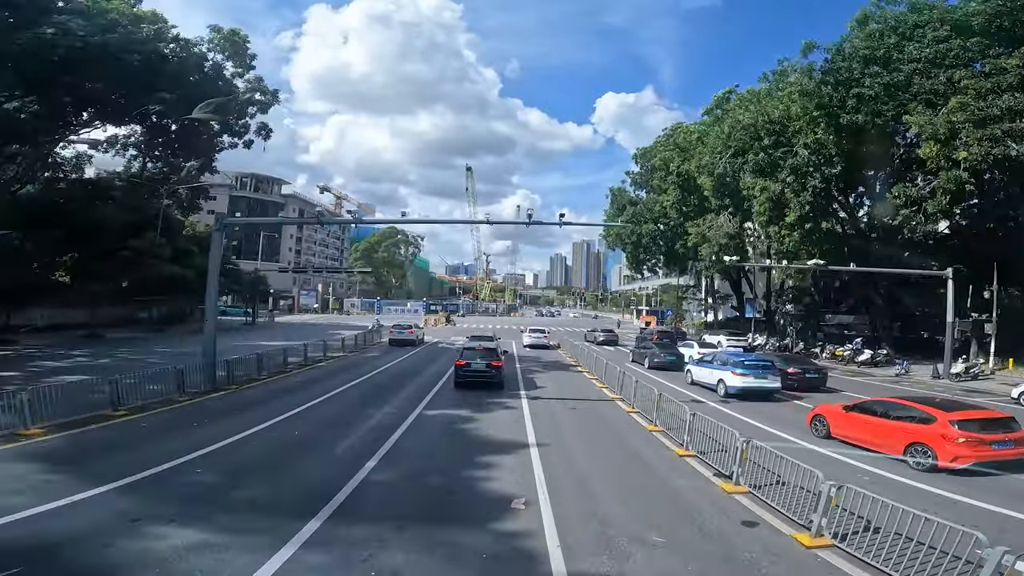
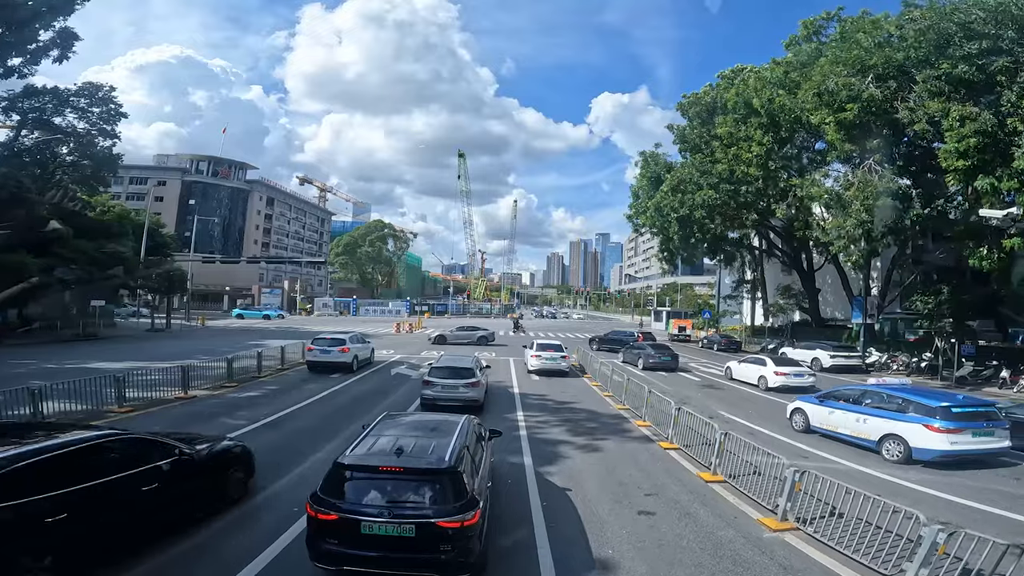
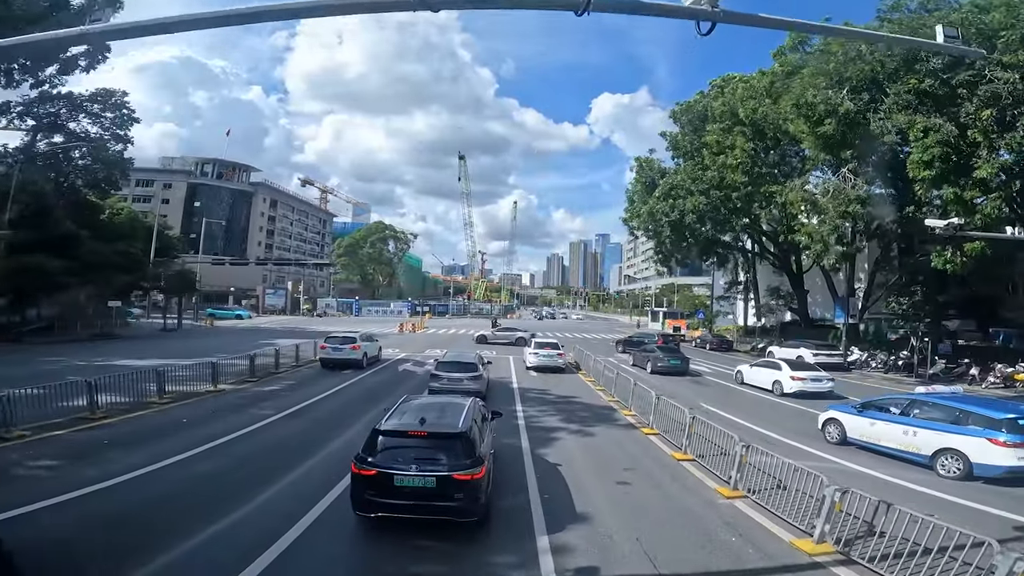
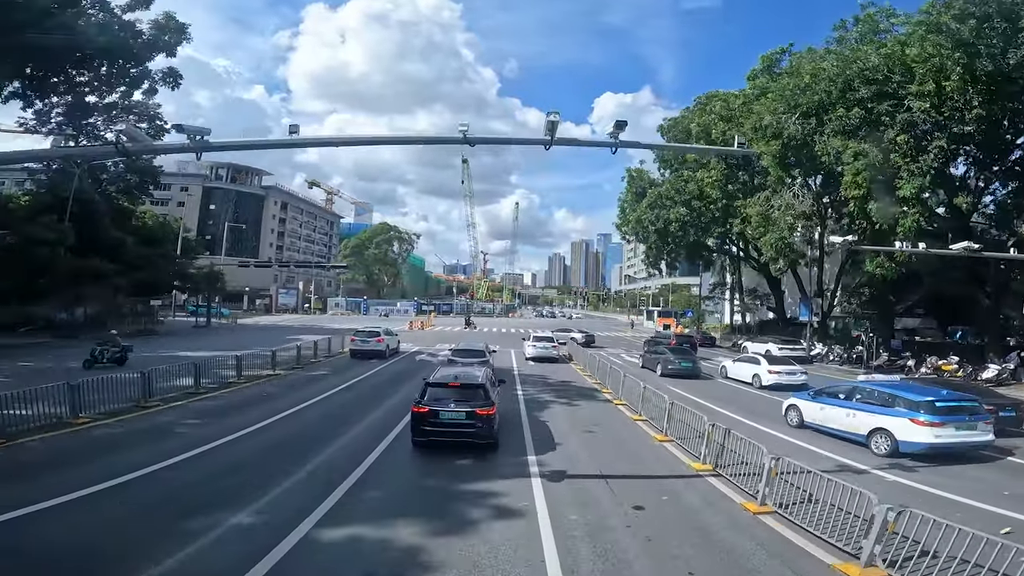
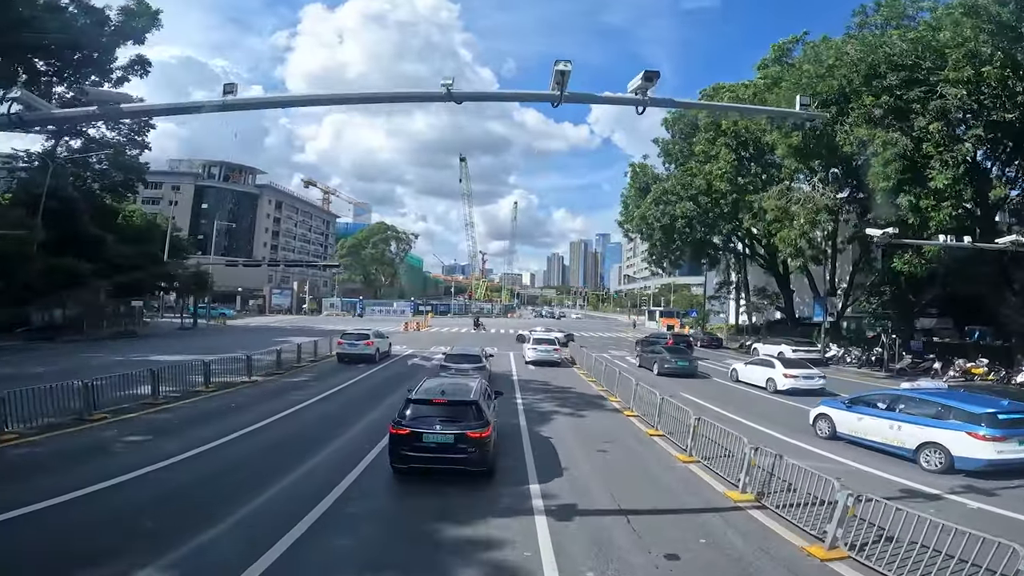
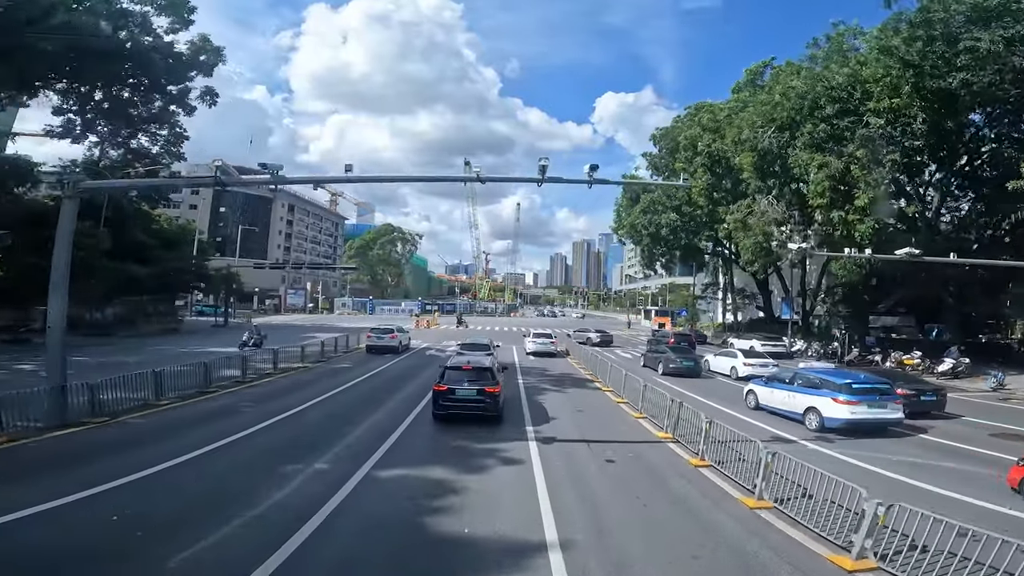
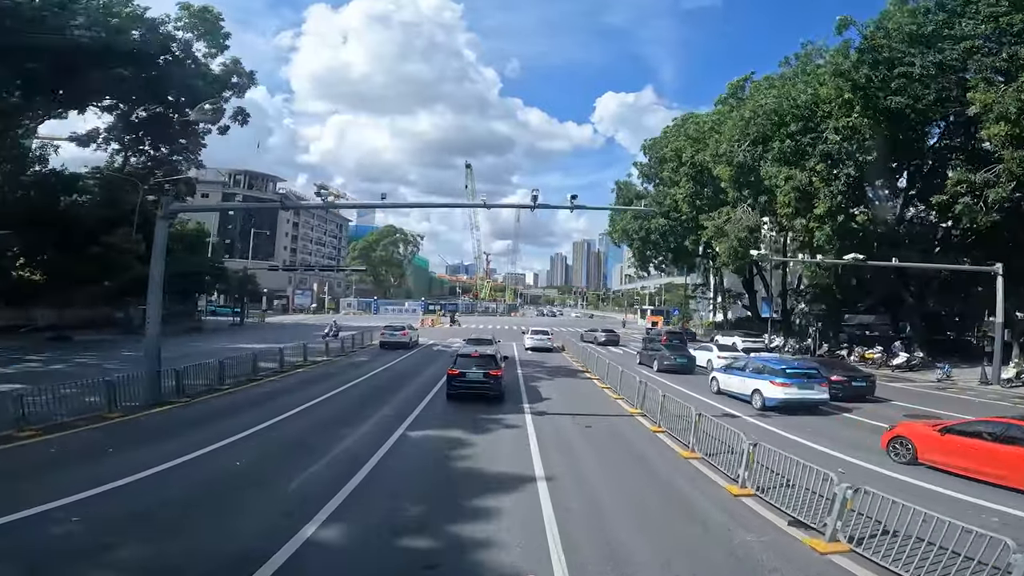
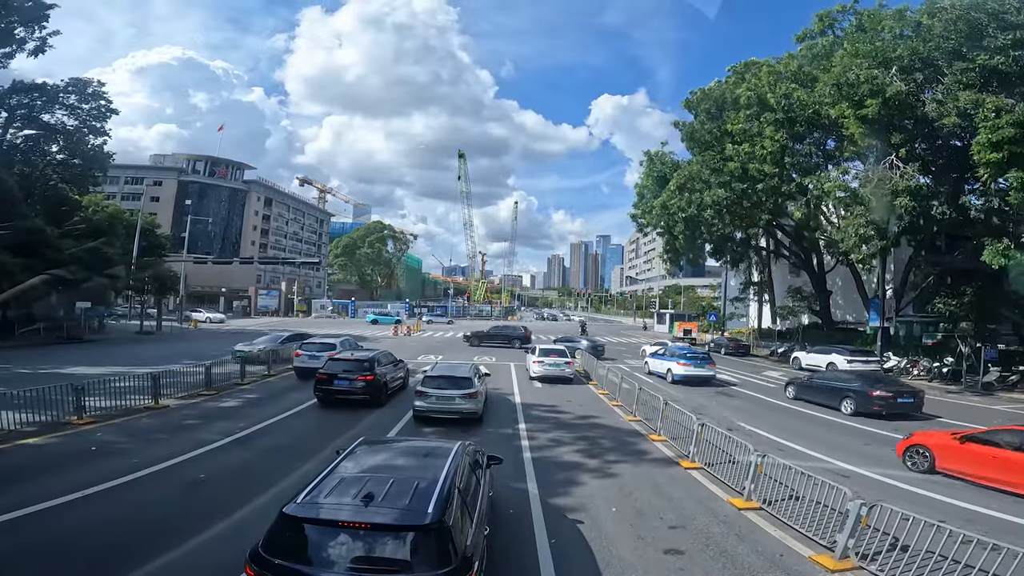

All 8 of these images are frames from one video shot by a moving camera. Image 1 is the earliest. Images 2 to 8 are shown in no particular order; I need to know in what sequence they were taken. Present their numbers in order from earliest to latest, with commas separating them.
7, 6, 4, 5, 3, 2, 8
